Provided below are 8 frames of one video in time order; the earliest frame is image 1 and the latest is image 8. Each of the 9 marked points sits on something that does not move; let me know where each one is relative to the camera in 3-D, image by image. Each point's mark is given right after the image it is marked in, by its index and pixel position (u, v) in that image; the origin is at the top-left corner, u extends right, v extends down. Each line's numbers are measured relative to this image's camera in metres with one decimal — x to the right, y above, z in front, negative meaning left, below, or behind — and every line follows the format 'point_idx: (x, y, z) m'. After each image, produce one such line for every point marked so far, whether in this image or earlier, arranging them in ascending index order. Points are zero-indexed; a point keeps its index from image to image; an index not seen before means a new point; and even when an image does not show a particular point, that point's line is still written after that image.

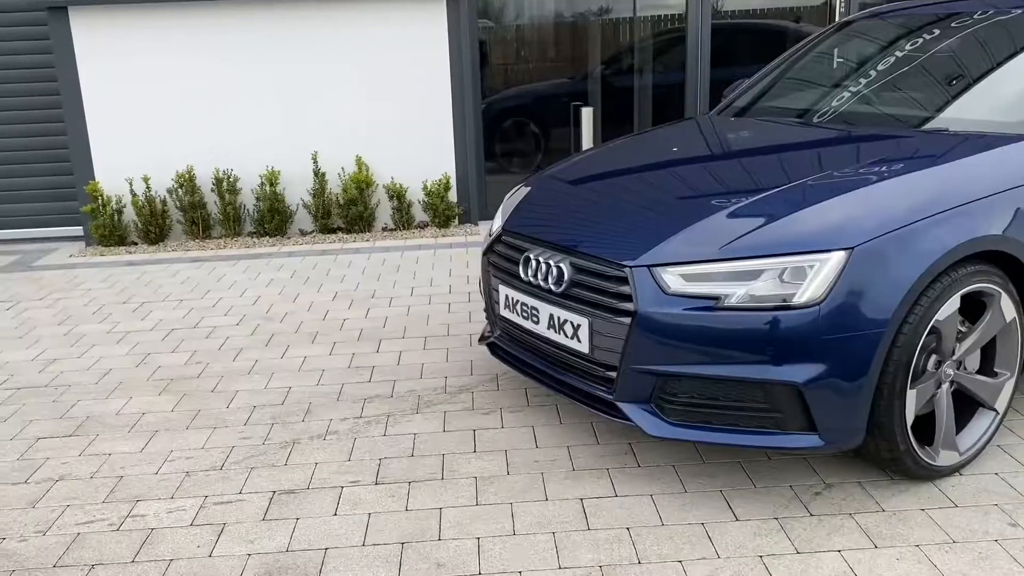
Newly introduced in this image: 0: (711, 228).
0: (+0.6, +0.2, +2.5) m
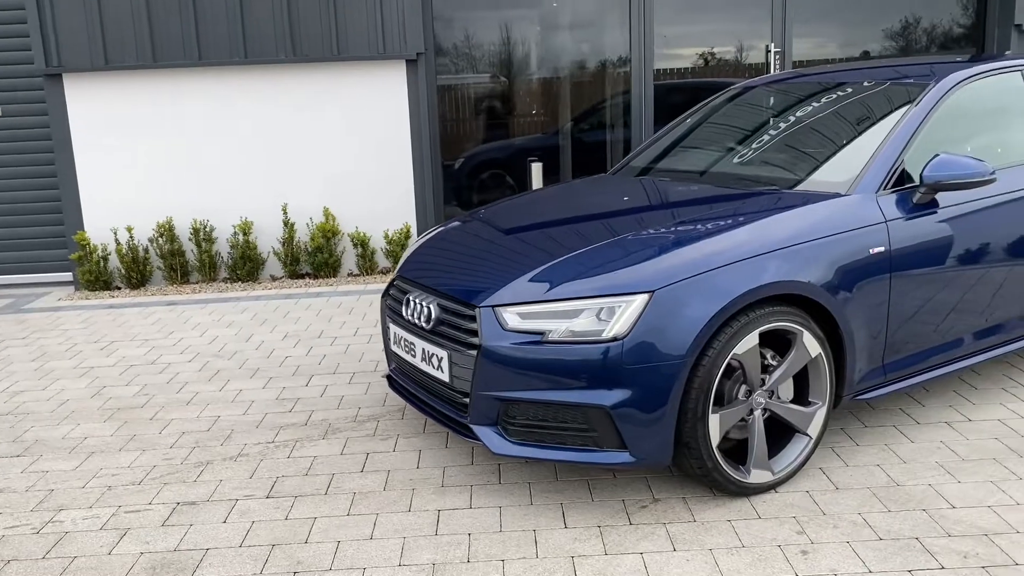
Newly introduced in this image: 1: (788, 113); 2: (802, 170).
0: (+0.1, 0.0, +2.9) m
1: (+1.3, +0.8, +4.2) m
2: (+1.2, +0.5, +3.5) m
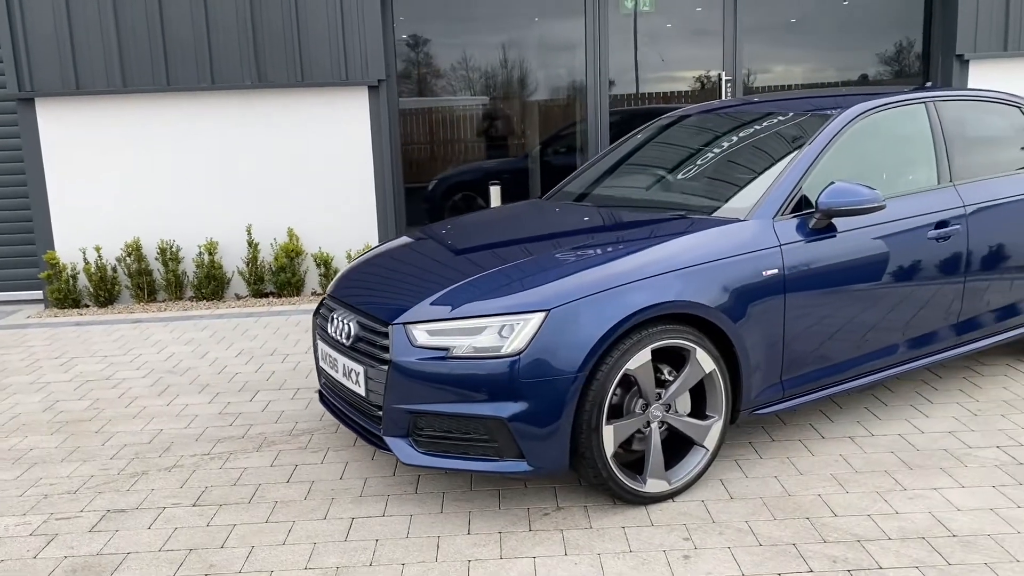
0: (-0.2, 0.0, +3.1) m
1: (+1.0, +0.7, +4.4) m
2: (+0.9, +0.4, +3.7) m
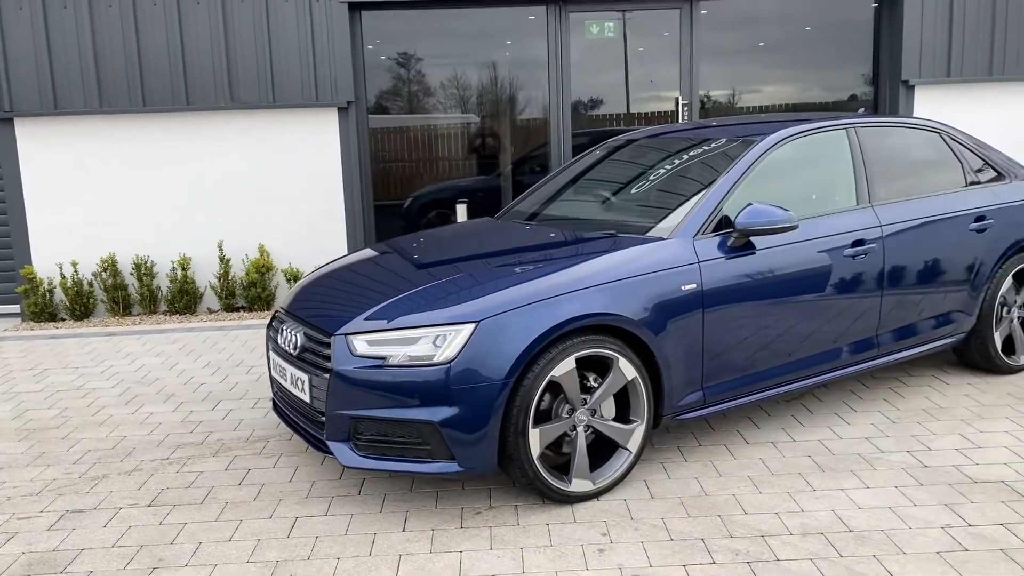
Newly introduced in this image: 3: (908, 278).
0: (-0.4, -0.1, +3.3) m
1: (+0.7, +0.6, +4.6) m
2: (+0.7, +0.3, +4.0) m
3: (+1.9, 0.0, +4.2) m
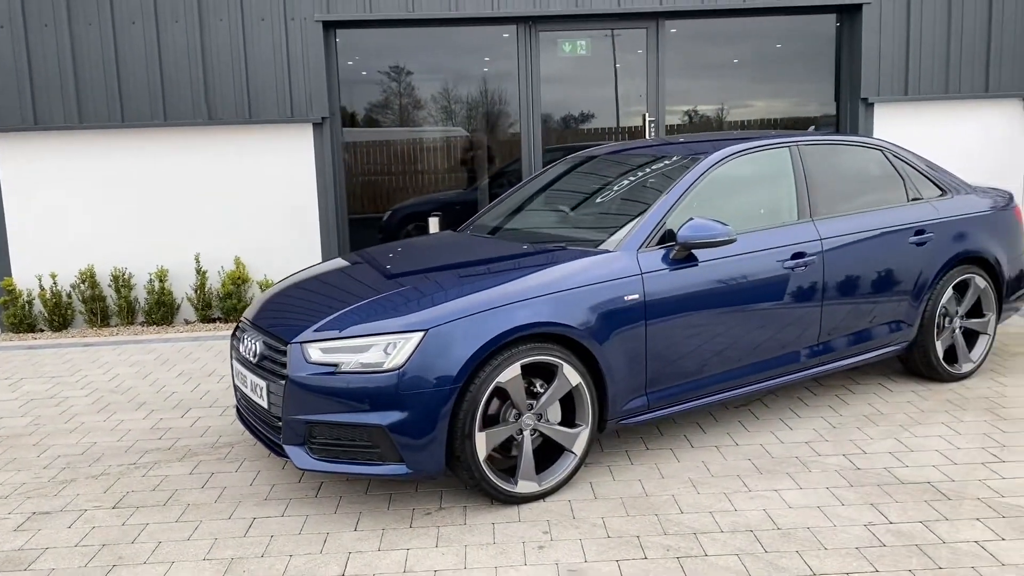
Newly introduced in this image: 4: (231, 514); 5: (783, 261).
0: (-0.6, -0.1, +3.5) m
1: (+0.5, +0.6, +4.8) m
2: (+0.5, +0.3, +4.1) m
3: (+1.7, 0.0, +4.4) m
4: (-1.1, -0.9, +3.6) m
5: (+1.3, +0.1, +4.2) m
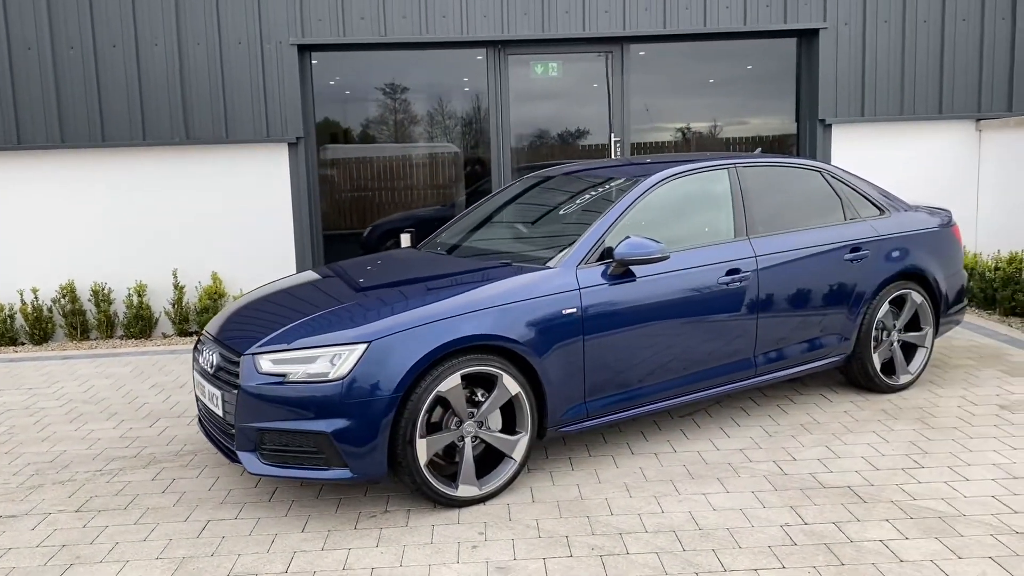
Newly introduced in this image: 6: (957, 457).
0: (-0.9, -0.2, +3.7) m
1: (+0.3, +0.5, +5.0) m
2: (+0.2, +0.2, +4.4) m
3: (+1.4, -0.1, +4.6) m
4: (-1.4, -1.0, +3.8) m
5: (+1.0, +0.1, +4.4) m
6: (+2.1, -0.8, +4.1) m
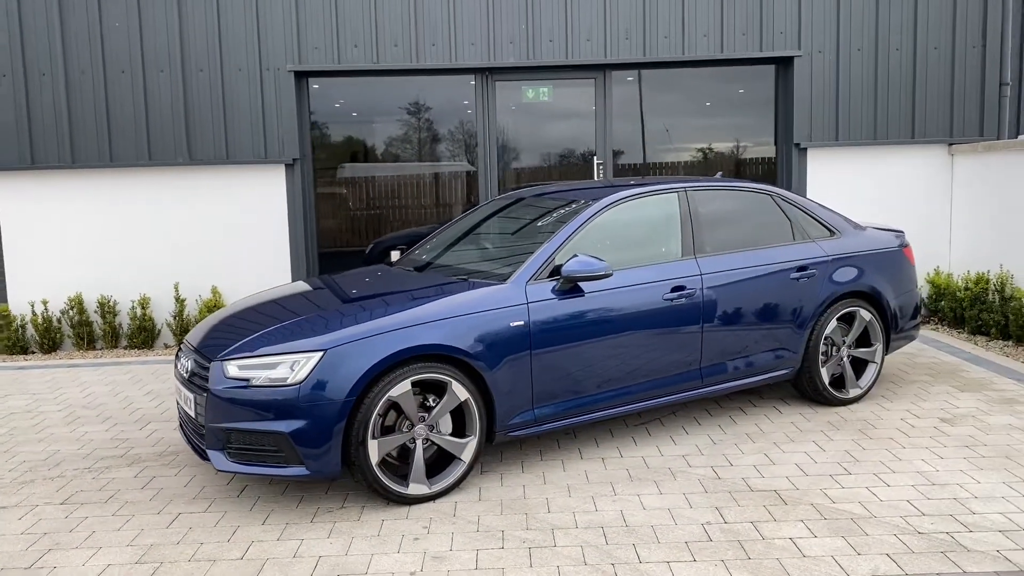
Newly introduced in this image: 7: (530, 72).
0: (-1.1, -0.2, +4.0) m
1: (+0.1, +0.4, +5.3) m
2: (0.0, +0.2, +4.7) m
3: (+1.2, -0.2, +4.9) m
4: (-1.6, -1.0, +4.1) m
5: (+0.8, 0.0, +4.7) m
6: (+1.8, -0.9, +4.4) m
7: (+0.1, +1.9, +8.0) m
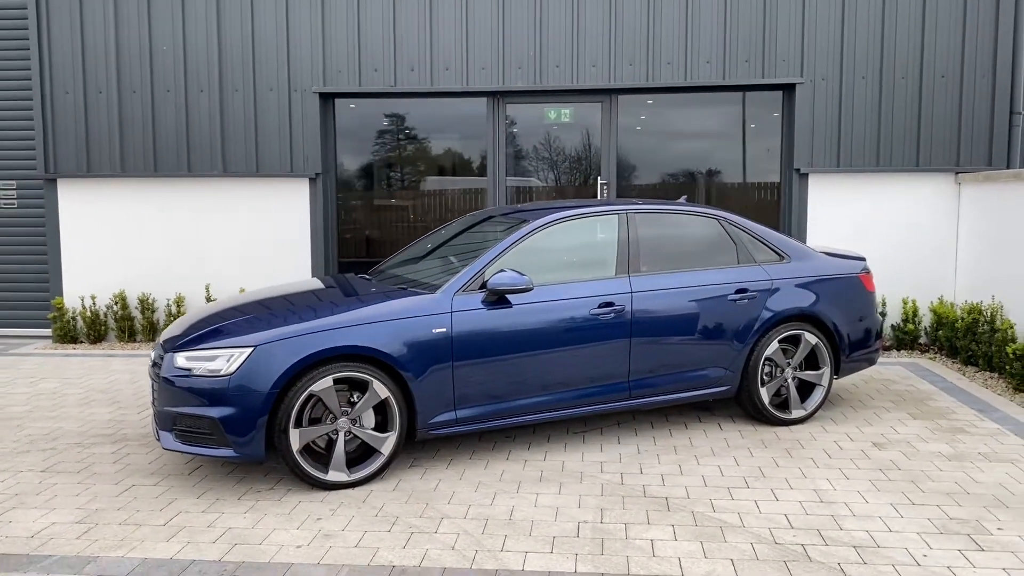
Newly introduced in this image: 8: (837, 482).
0: (-1.5, -0.2, +4.5) m
1: (-0.2, +0.3, +5.7) m
2: (-0.3, +0.1, +5.1) m
3: (+0.9, -0.3, +5.2) m
4: (-2.0, -1.0, +4.7) m
5: (+0.4, -0.1, +5.0) m
6: (+1.4, -1.0, +4.5) m
7: (+0.2, +1.8, +8.3) m
8: (+1.6, -1.0, +4.5) m
